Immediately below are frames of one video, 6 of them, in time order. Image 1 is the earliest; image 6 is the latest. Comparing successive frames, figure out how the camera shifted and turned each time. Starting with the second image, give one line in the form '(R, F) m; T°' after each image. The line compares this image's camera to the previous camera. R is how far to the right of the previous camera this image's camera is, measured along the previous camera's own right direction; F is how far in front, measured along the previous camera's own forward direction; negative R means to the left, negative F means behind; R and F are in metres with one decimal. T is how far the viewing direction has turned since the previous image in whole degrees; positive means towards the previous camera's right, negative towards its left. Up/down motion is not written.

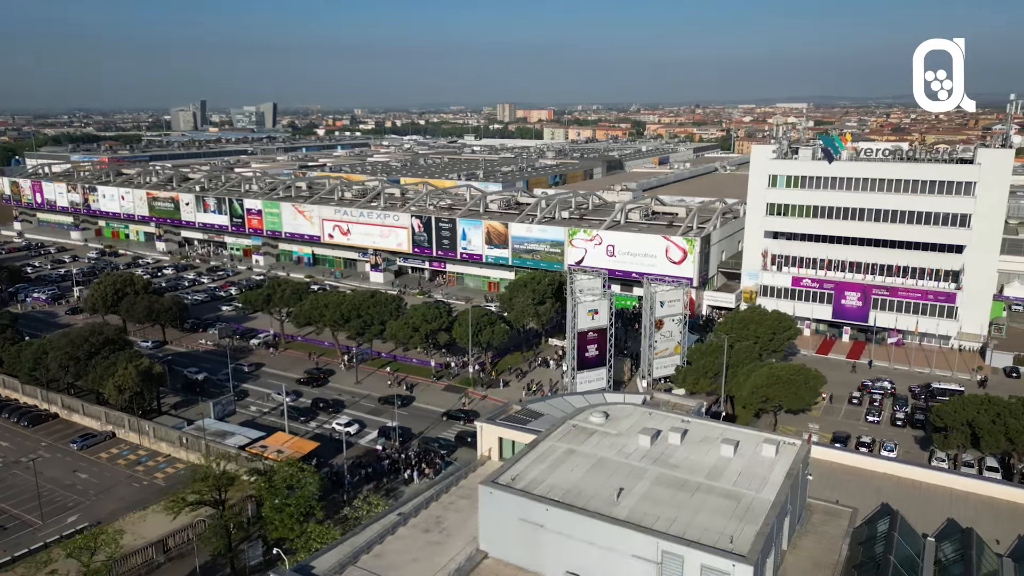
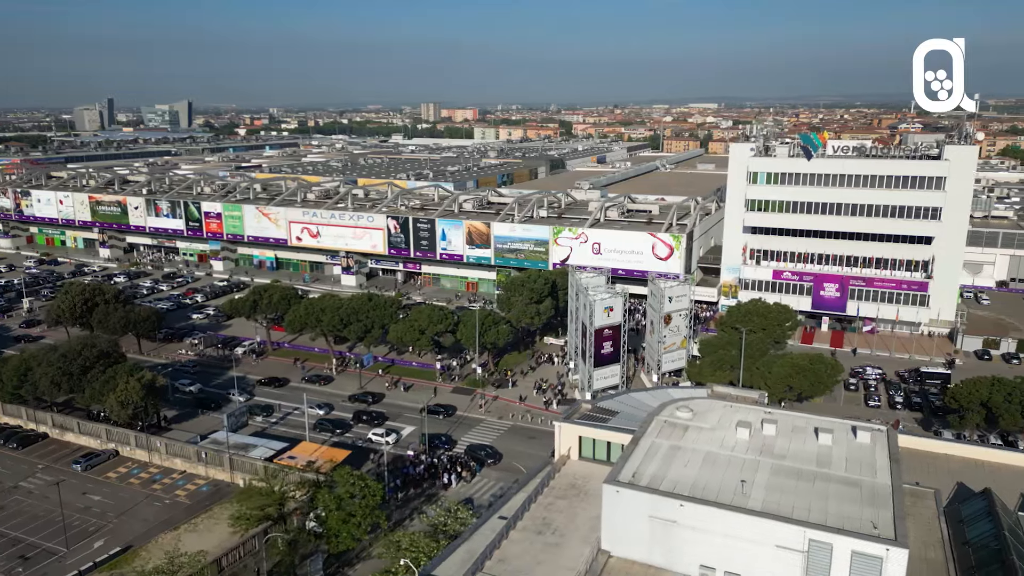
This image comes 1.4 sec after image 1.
(-4.3, +0.4) m; +6°
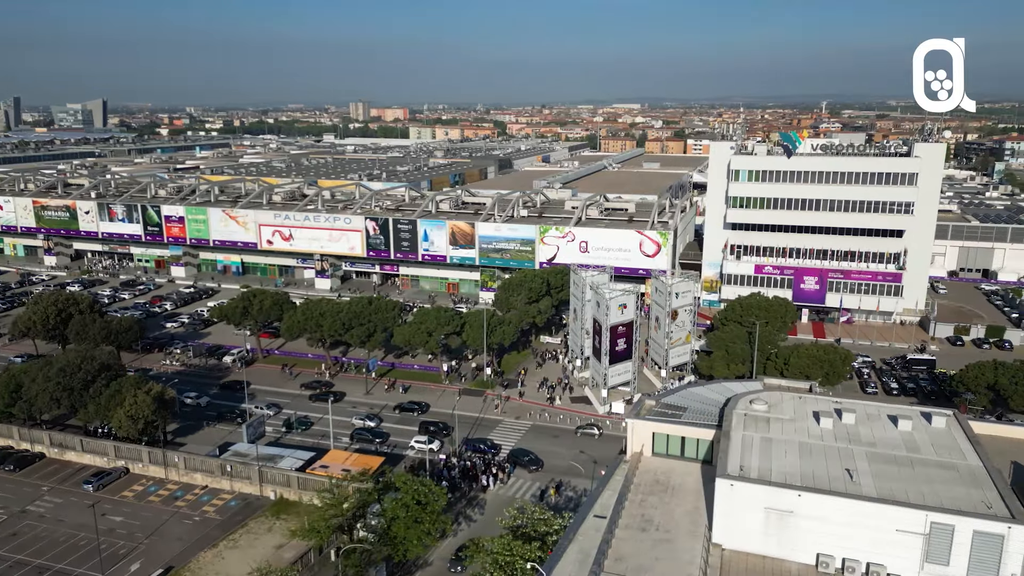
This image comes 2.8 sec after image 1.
(-4.0, +0.3) m; +5°
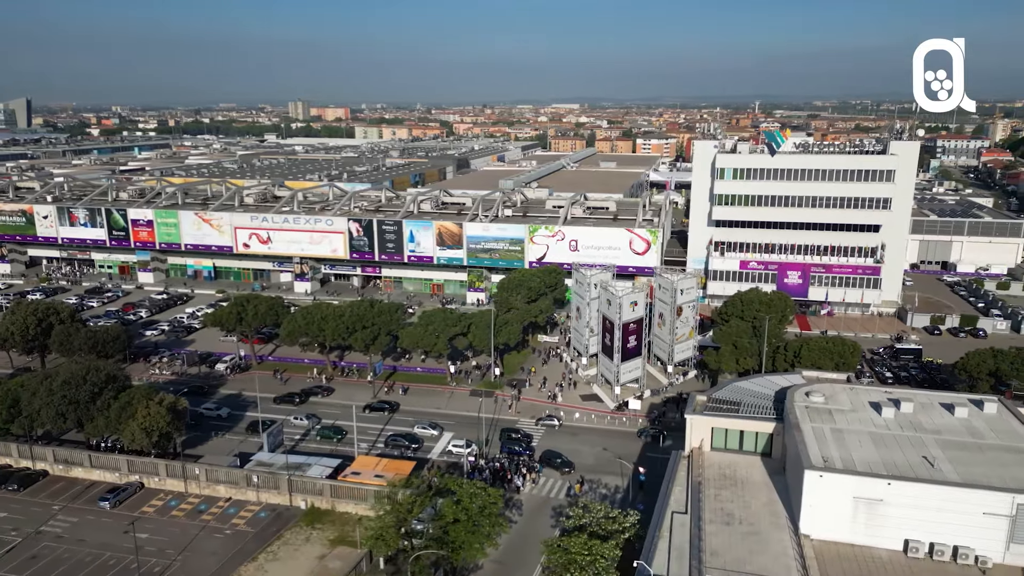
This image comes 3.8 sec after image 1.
(-3.3, +0.2) m; +4°
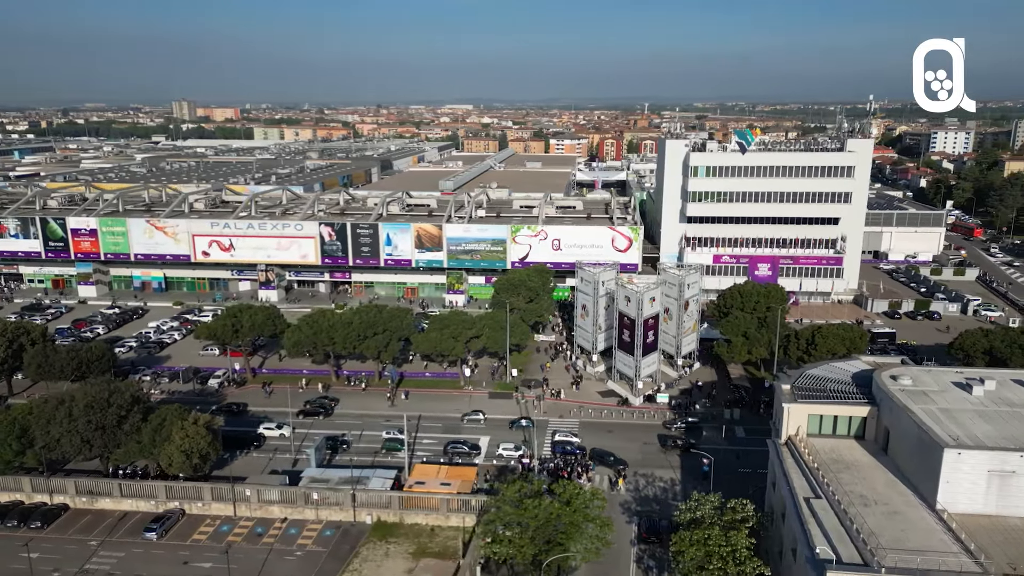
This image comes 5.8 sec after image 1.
(-6.0, +0.5) m; +8°
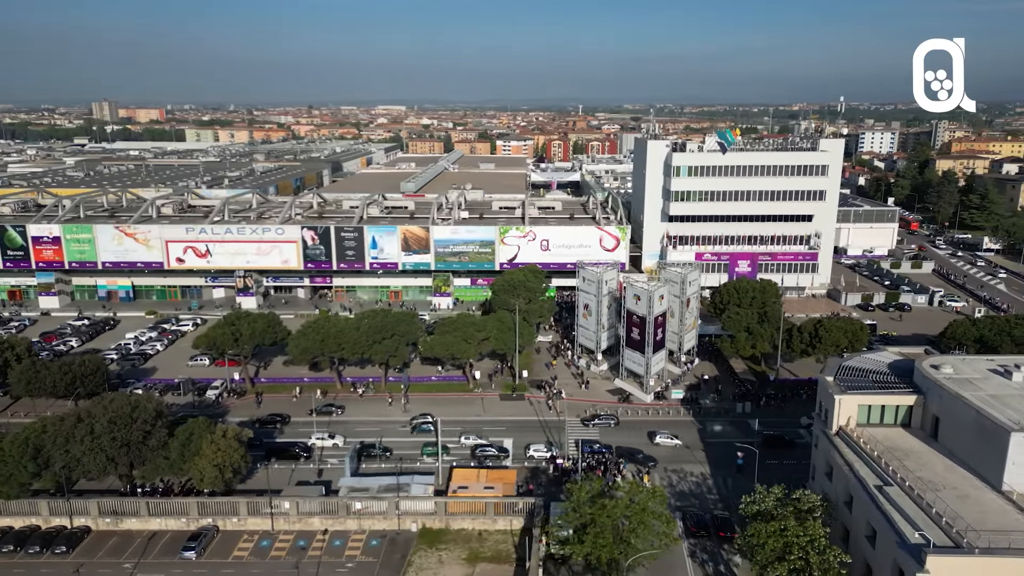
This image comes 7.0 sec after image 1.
(-3.7, +0.2) m; +5°
